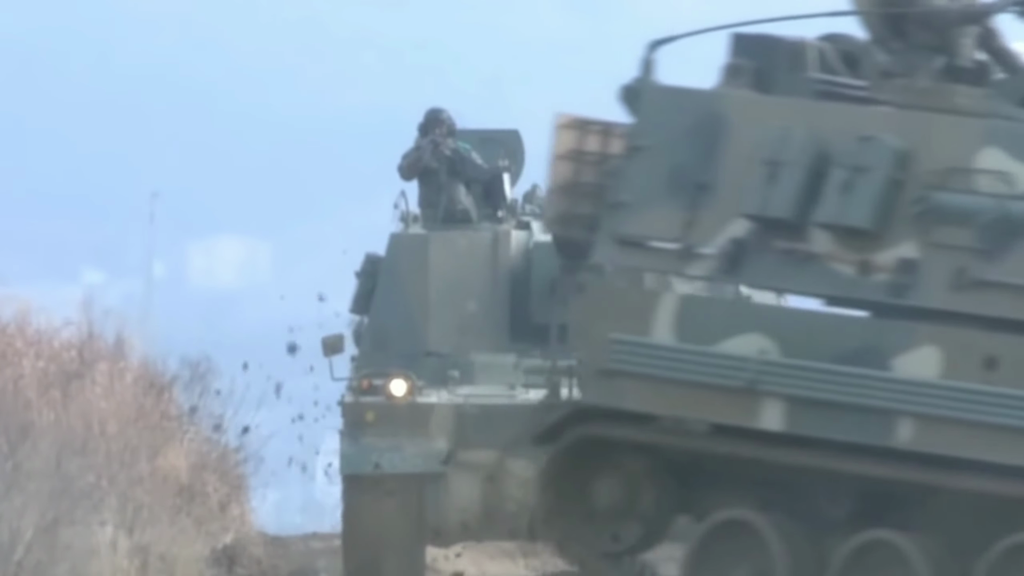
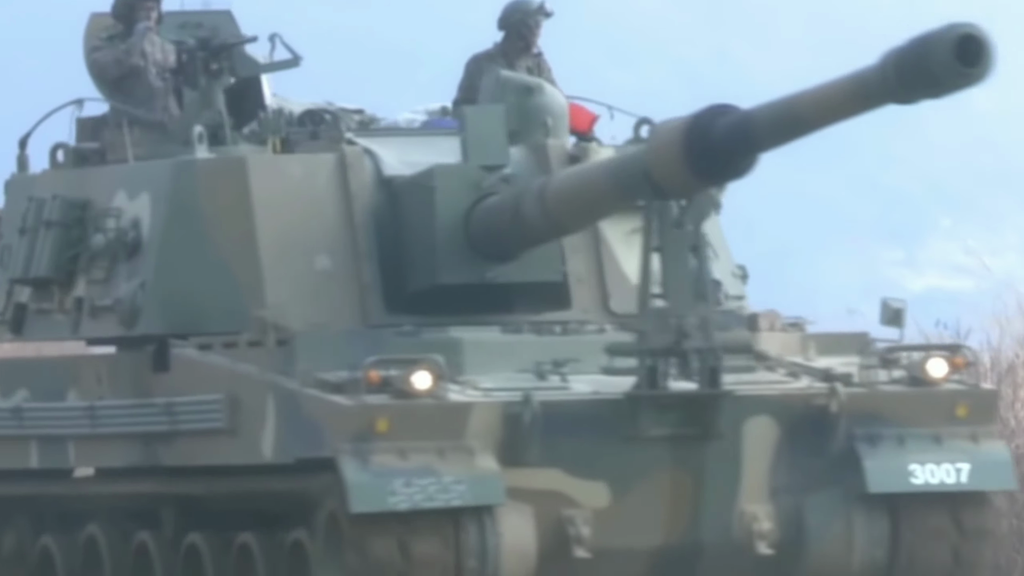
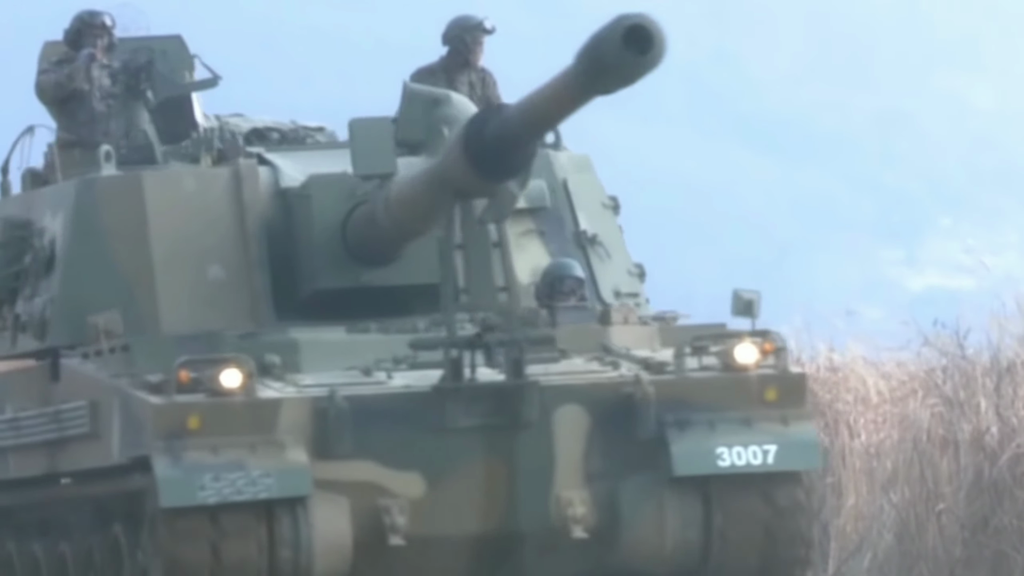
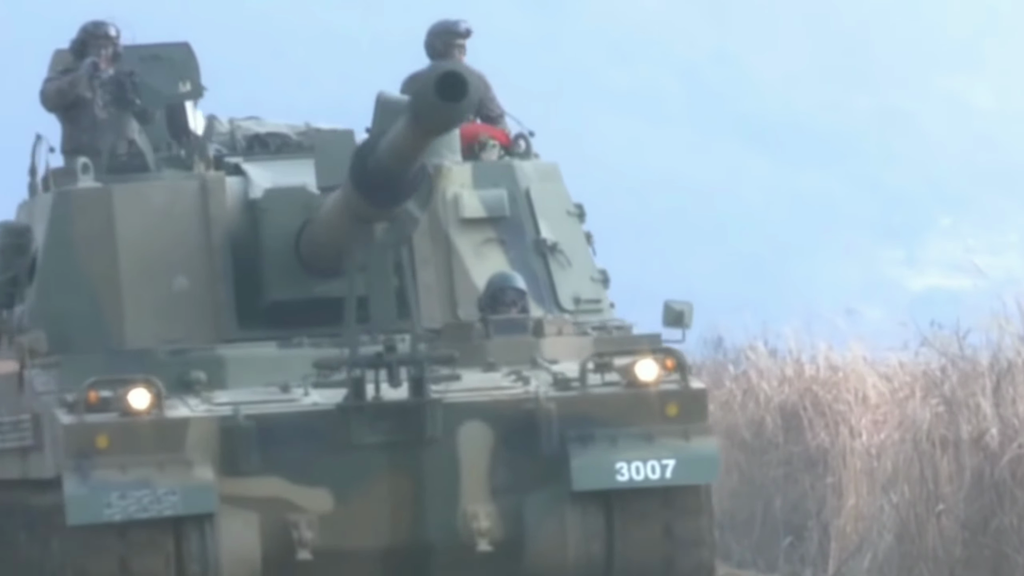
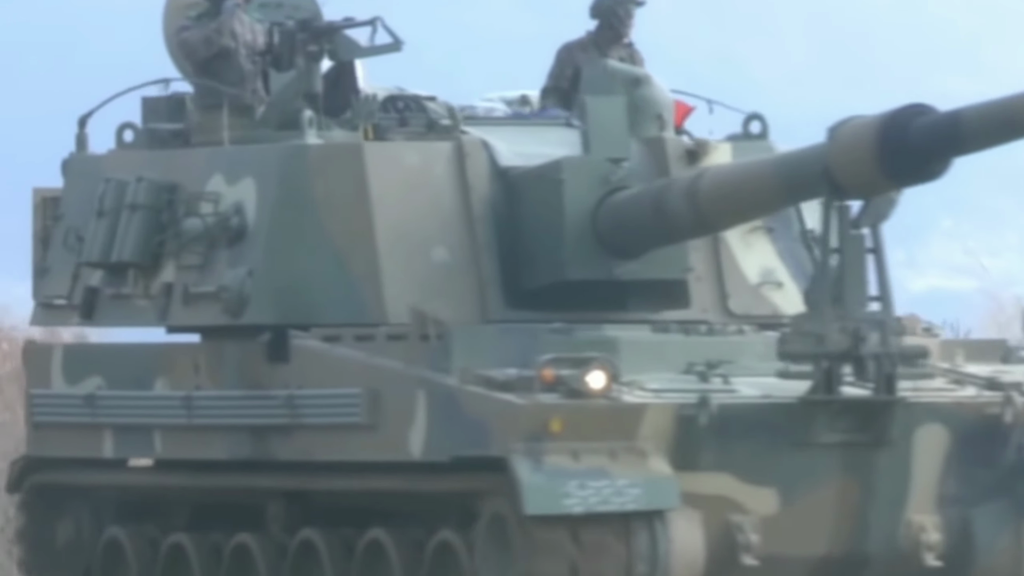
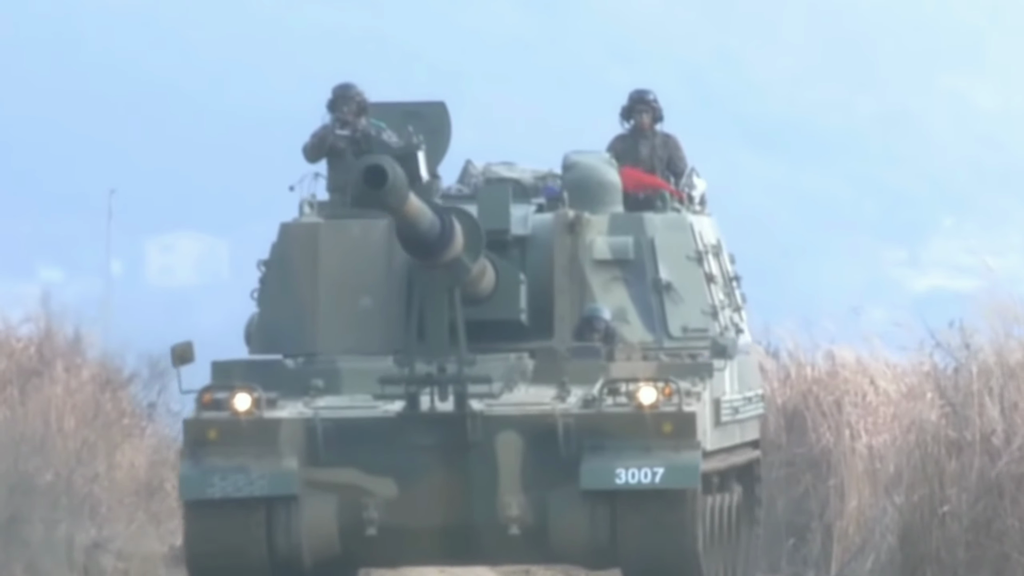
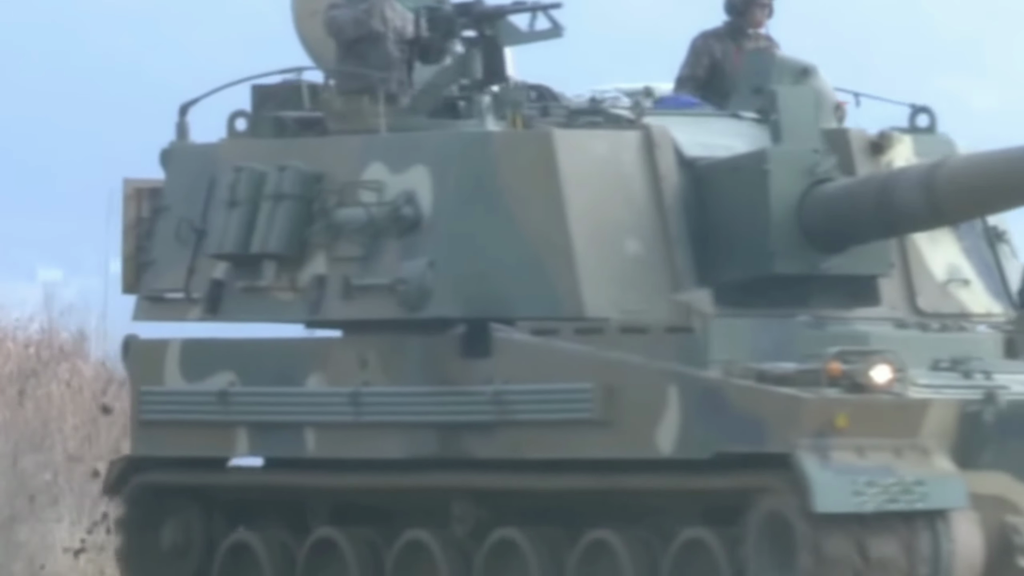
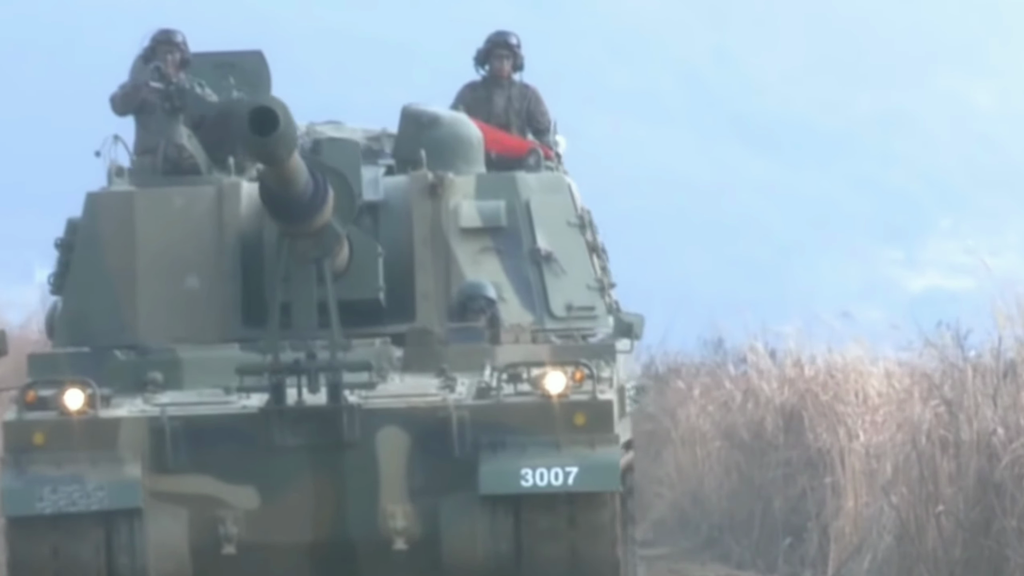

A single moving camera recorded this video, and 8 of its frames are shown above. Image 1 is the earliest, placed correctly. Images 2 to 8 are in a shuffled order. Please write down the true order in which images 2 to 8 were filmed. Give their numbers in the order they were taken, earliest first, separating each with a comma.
6, 8, 4, 3, 2, 5, 7
